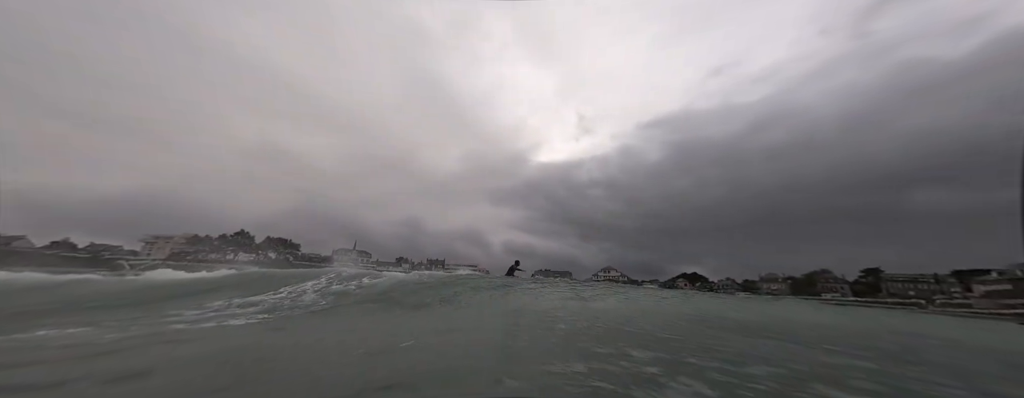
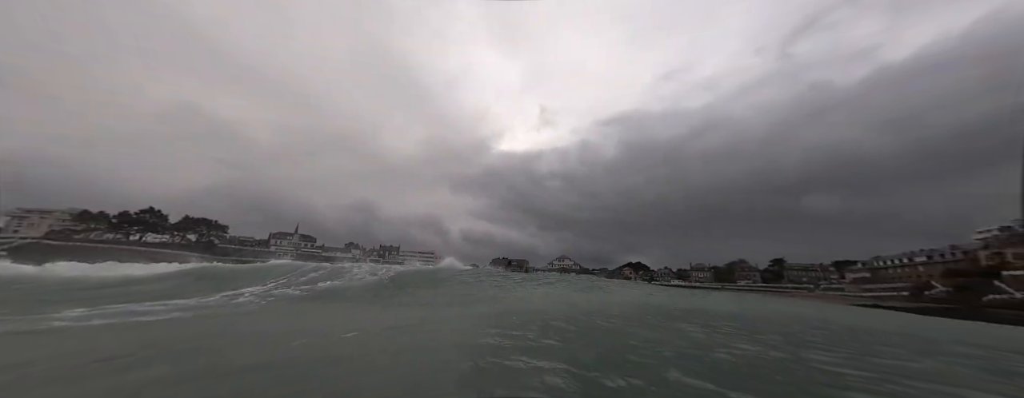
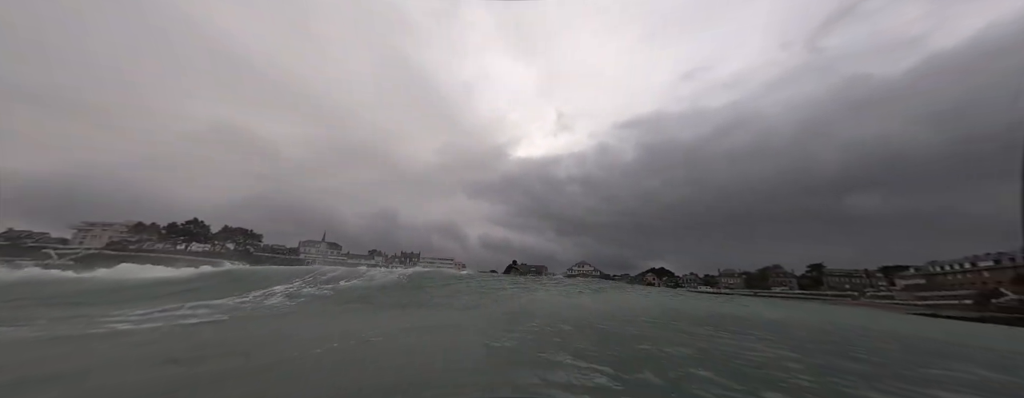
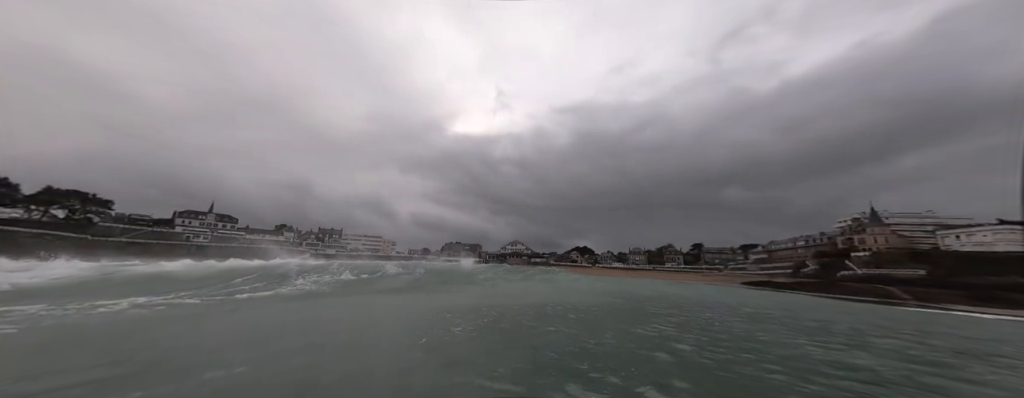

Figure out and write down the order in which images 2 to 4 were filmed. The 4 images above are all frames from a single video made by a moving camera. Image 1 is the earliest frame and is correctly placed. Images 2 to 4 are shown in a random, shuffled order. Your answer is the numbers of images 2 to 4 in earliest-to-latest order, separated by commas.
3, 2, 4
